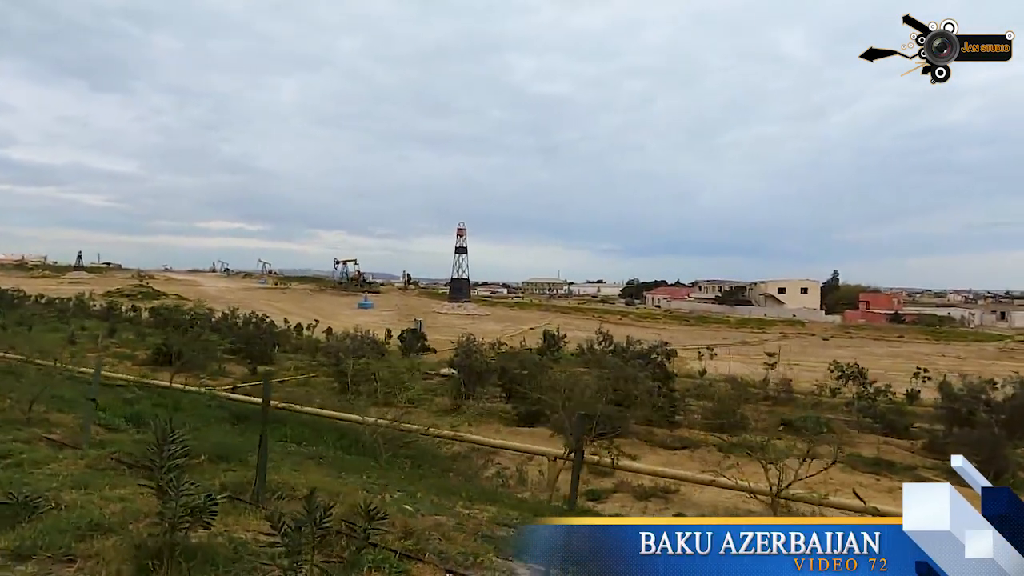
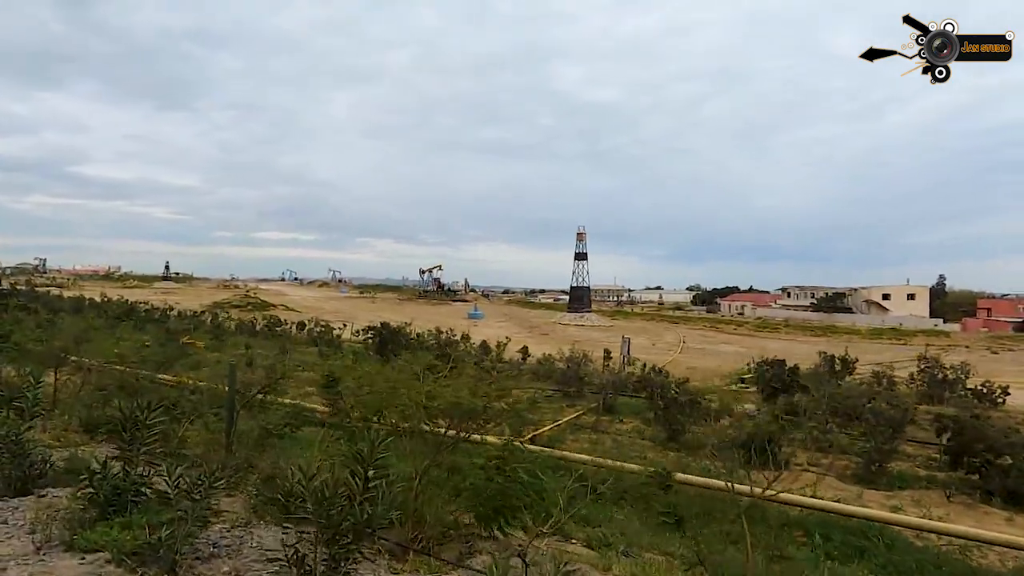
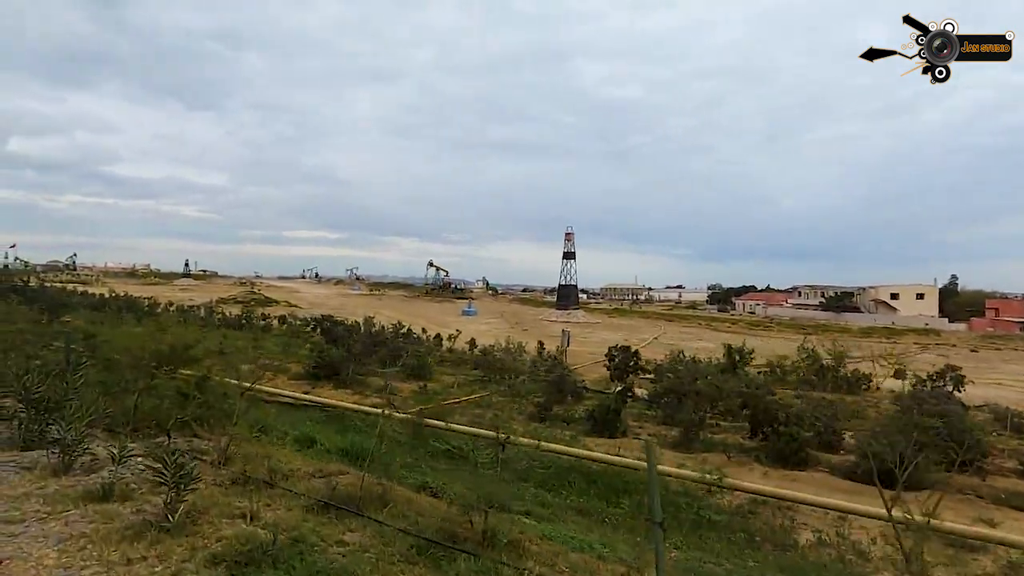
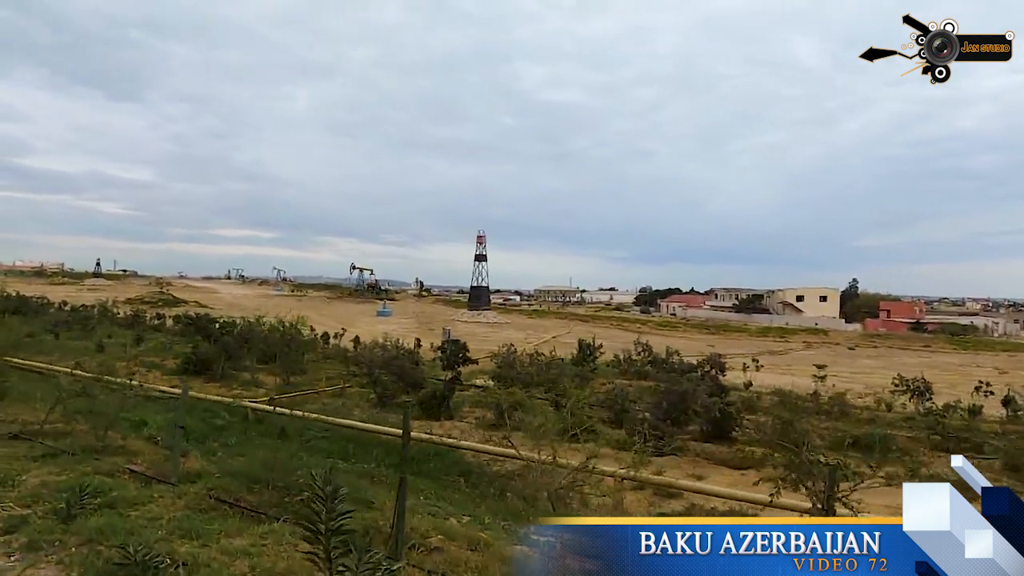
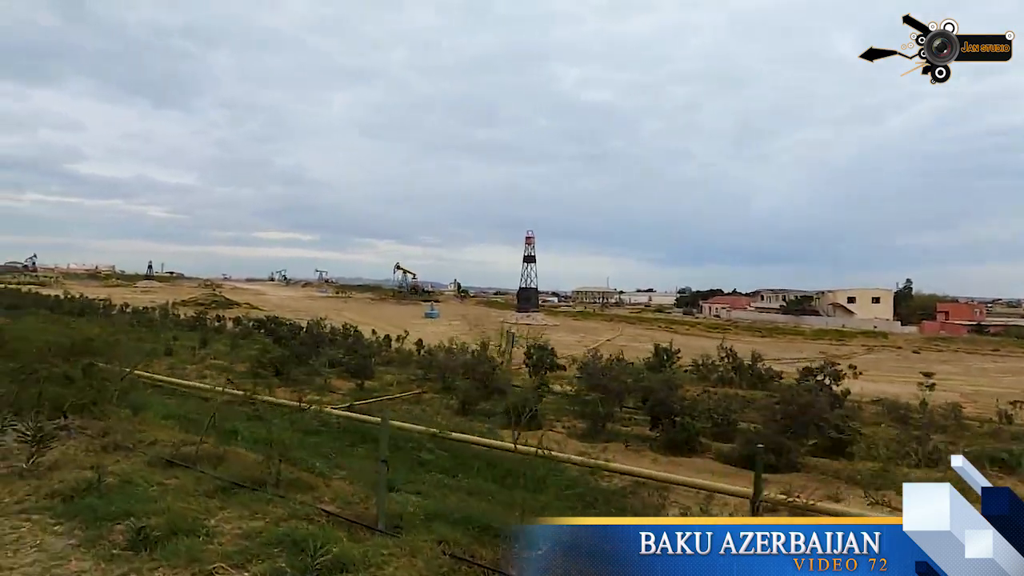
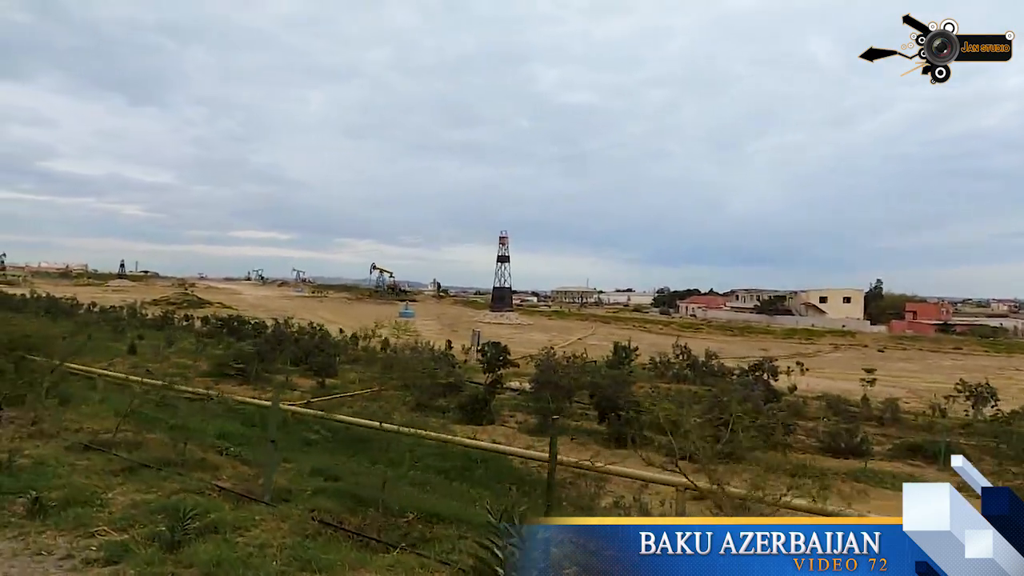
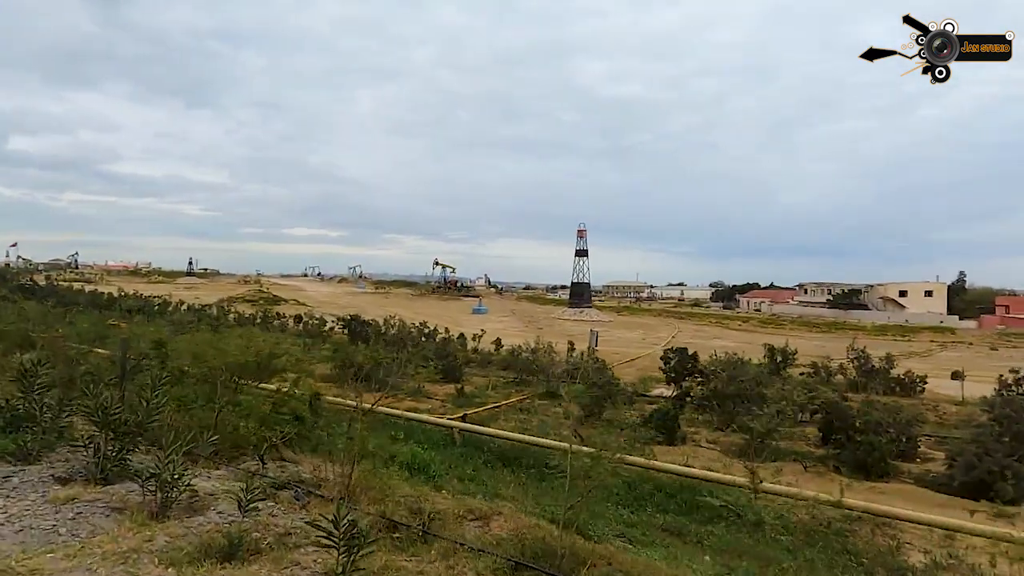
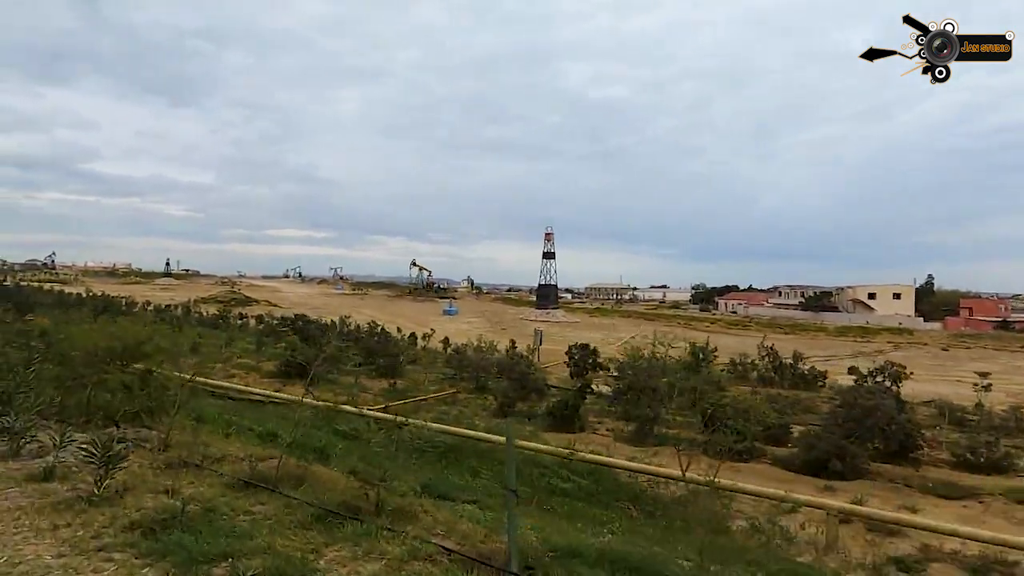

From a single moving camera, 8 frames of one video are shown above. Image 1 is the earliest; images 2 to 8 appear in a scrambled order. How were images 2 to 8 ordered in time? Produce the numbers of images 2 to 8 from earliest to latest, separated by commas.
4, 6, 5, 8, 3, 7, 2
